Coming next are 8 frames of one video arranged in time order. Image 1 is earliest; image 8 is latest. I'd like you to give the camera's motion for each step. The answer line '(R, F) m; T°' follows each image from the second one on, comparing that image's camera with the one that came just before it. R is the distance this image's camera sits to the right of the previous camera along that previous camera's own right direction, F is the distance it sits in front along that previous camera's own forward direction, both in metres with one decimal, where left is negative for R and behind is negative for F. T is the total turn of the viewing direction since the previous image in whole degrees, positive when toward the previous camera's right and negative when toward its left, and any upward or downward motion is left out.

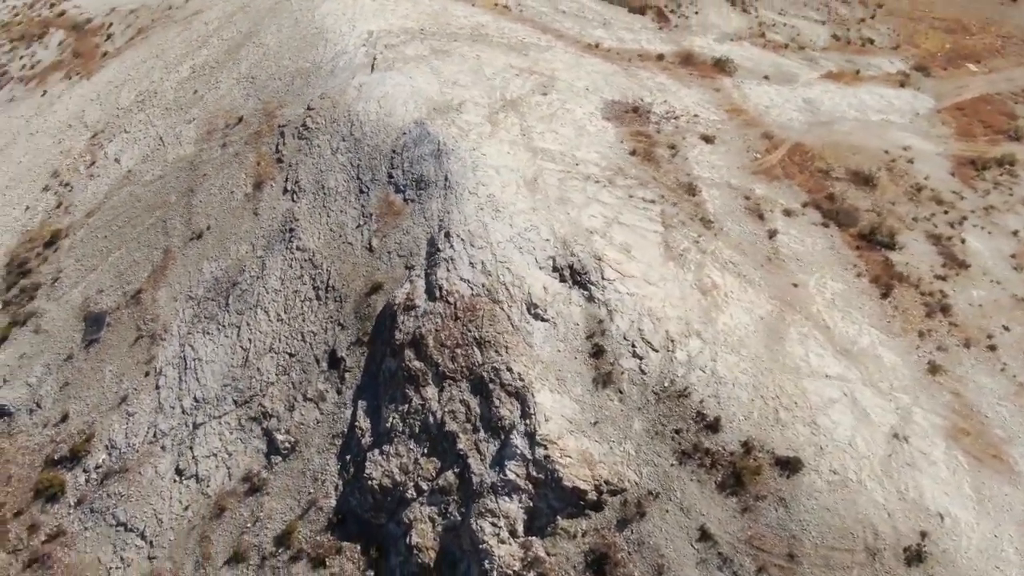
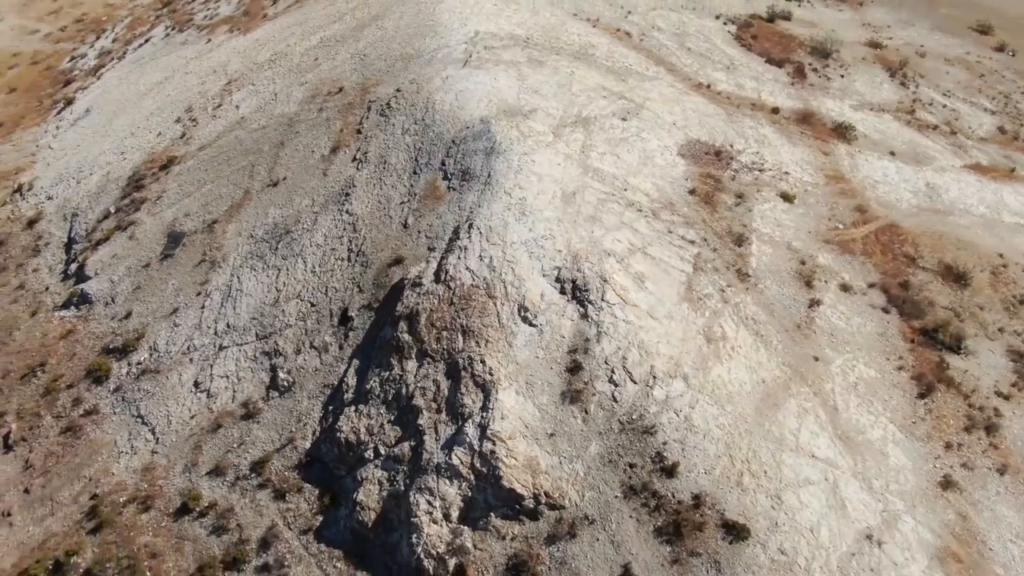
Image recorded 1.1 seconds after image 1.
(+4.9, -0.2) m; -11°
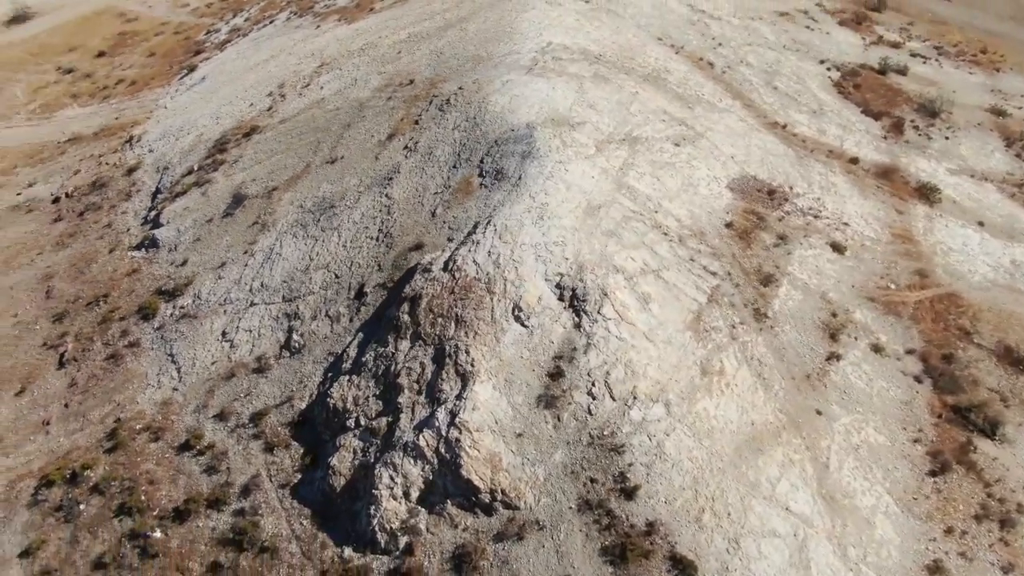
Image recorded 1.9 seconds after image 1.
(+3.6, -0.1) m; -8°
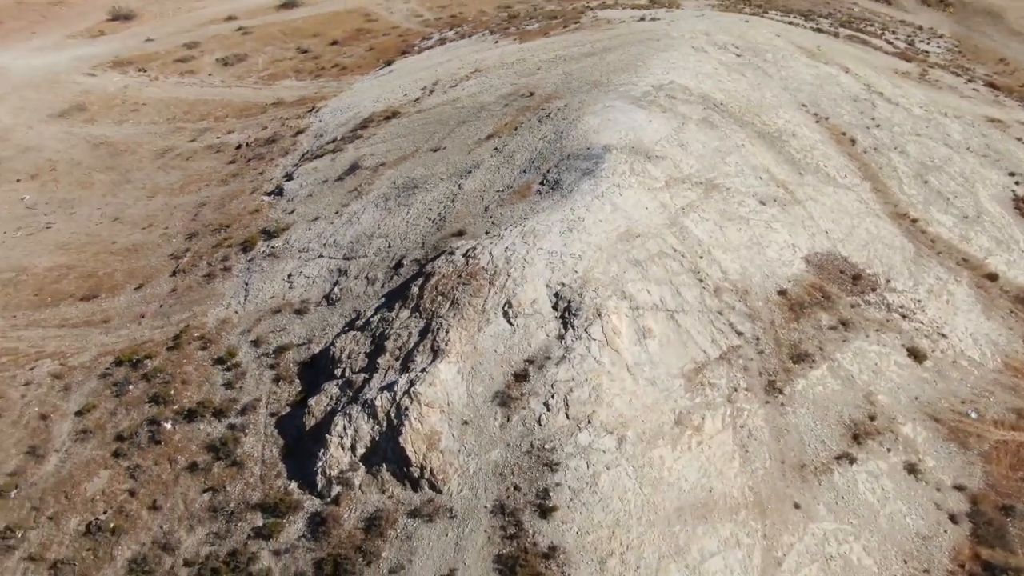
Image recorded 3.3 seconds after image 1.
(+6.7, +0.9) m; -16°
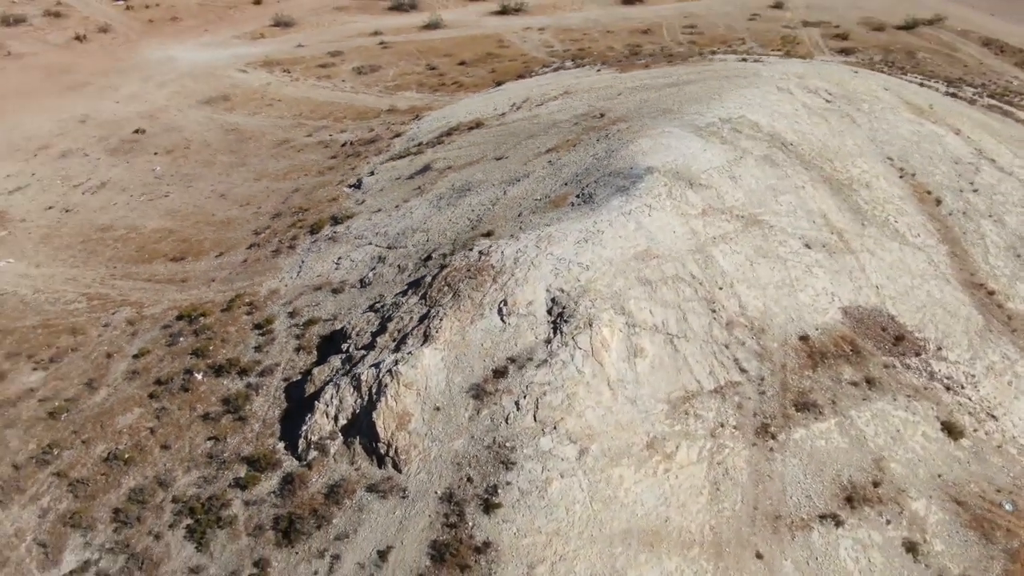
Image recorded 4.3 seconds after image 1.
(+4.3, +0.3) m; -10°
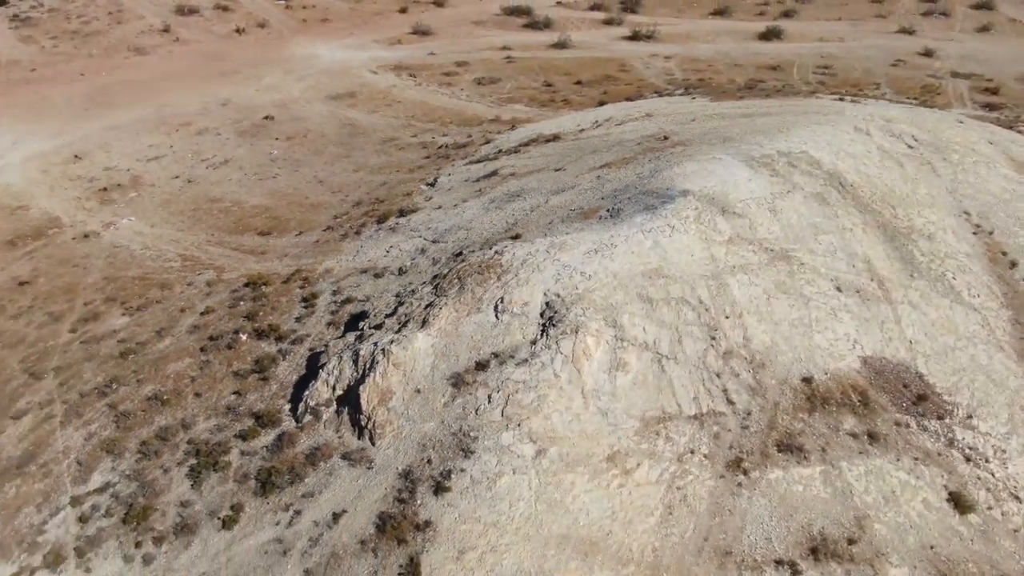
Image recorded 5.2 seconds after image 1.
(+4.2, -0.2) m; -10°
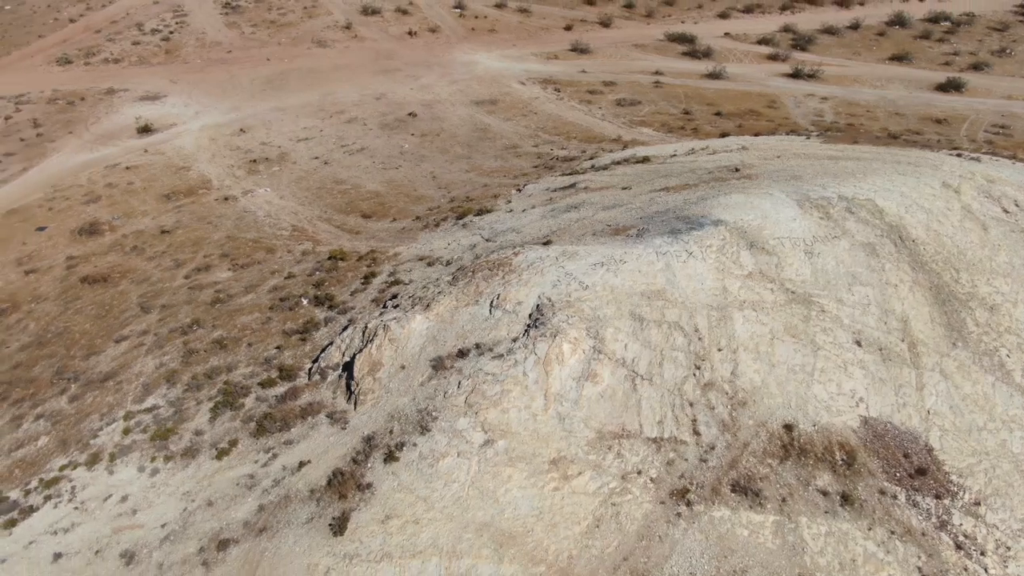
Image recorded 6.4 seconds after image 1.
(+5.5, -0.3) m; -12°
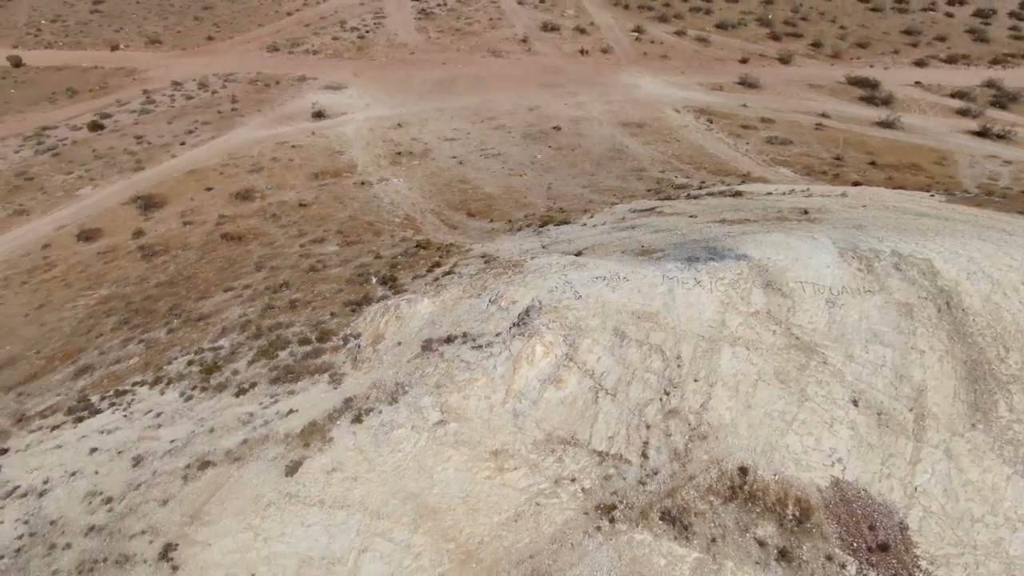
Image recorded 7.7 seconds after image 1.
(+6.1, -0.4) m; -13°
